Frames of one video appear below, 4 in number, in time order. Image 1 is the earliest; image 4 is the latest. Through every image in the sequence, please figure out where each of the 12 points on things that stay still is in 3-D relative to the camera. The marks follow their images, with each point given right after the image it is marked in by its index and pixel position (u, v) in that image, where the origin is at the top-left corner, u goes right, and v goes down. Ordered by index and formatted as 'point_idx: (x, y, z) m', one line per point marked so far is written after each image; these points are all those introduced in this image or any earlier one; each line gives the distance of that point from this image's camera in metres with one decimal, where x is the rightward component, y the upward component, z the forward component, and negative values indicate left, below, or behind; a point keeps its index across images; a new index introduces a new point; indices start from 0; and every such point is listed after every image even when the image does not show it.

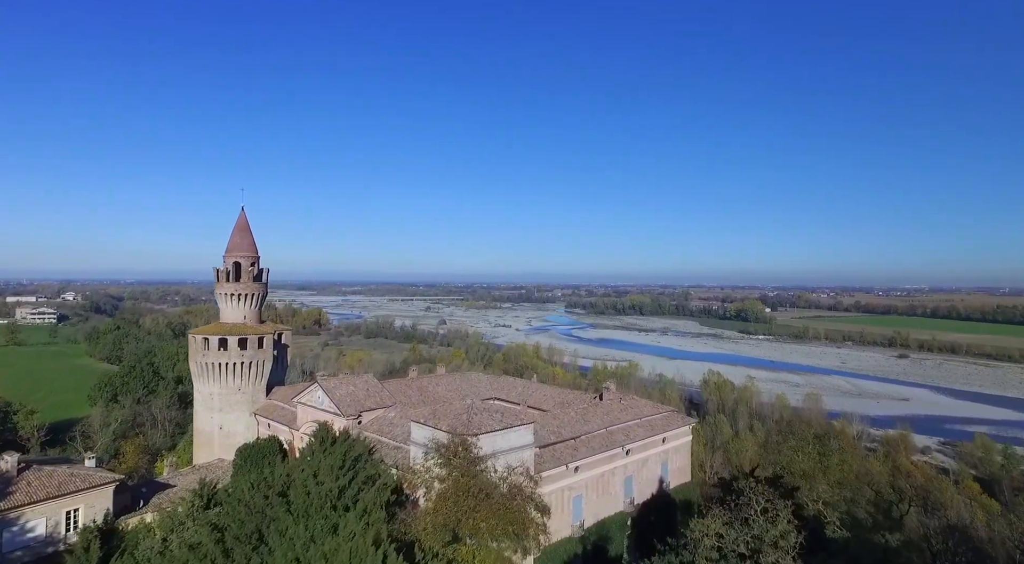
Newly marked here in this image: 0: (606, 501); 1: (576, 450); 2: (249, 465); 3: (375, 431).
0: (+2.6, -6.0, +17.8) m
1: (+1.7, -4.4, +17.1) m
2: (-7.6, -5.4, +18.9) m
3: (-3.7, -4.1, +17.6) m
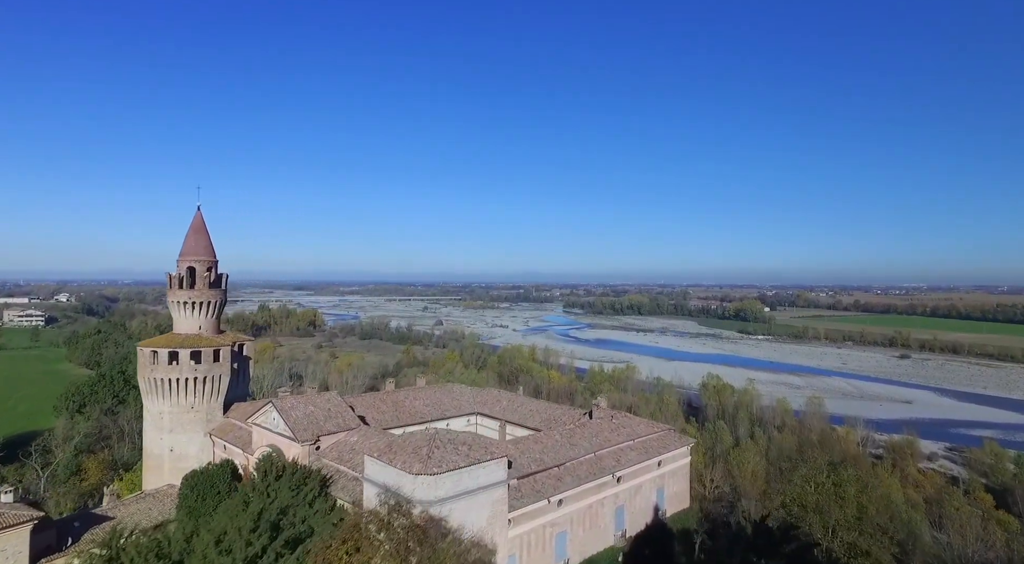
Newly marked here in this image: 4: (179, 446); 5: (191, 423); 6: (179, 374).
0: (+2.0, -6.2, +15.8) m
1: (+1.1, -4.6, +15.1) m
2: (-8.2, -5.6, +16.9) m
3: (-4.3, -4.3, +15.6) m
4: (-10.2, -5.0, +19.8) m
5: (-9.9, -4.4, +19.9) m
6: (-10.2, -2.8, +19.7) m
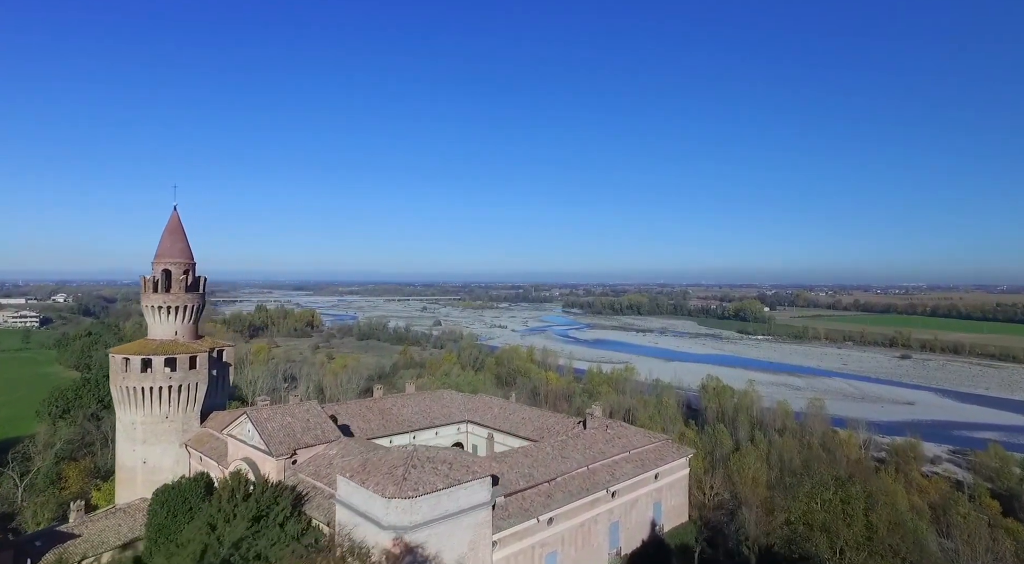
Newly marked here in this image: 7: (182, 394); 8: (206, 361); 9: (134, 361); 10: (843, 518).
0: (+1.7, -6.3, +14.9) m
1: (+0.8, -4.7, +14.2) m
2: (-8.5, -5.7, +15.9) m
3: (-4.6, -4.4, +14.7) m
4: (-10.5, -5.1, +18.9) m
5: (-10.2, -4.5, +19.0) m
6: (-10.4, -2.9, +18.8) m
7: (-9.8, -3.3, +19.2) m
8: (-9.4, -2.4, +19.8) m
9: (-10.9, -2.3, +18.7) m
10: (+7.8, -5.5, +15.2) m
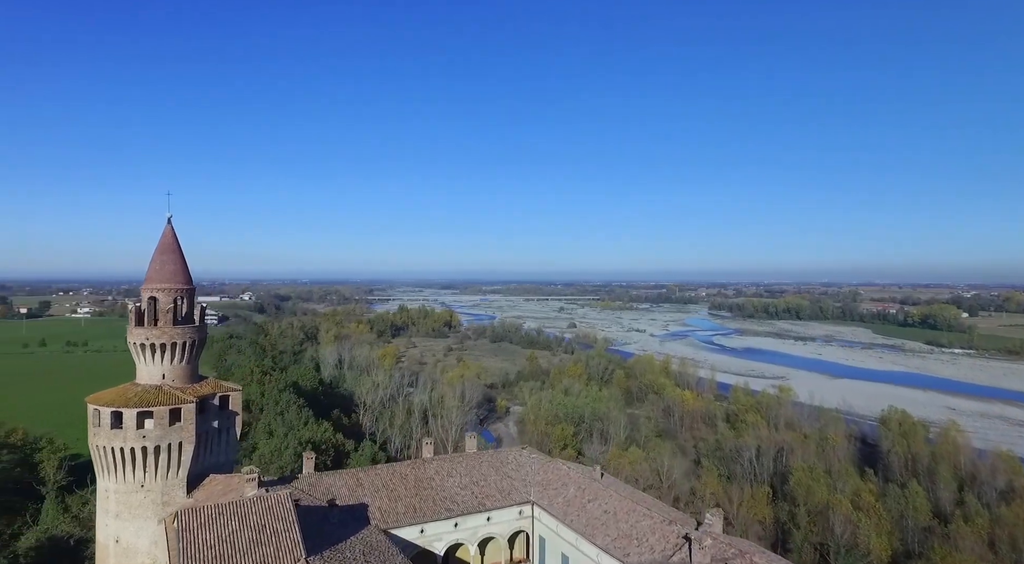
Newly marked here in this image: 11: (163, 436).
0: (+2.1, -7.0, +8.3) m
1: (+1.1, -5.5, +7.8) m
2: (-7.6, -6.5, +11.6) m
3: (-4.1, -5.1, +9.5) m
4: (-8.9, -5.9, +14.9) m
5: (-8.6, -5.2, +15.0) m
6: (-8.9, -3.7, +14.8) m
7: (-8.2, -4.1, +15.0) m
8: (-7.6, -3.2, +15.5) m
9: (-9.4, -3.0, +14.8) m
10: (+8.1, -6.3, +7.3) m
11: (-8.1, -3.6, +15.0) m
